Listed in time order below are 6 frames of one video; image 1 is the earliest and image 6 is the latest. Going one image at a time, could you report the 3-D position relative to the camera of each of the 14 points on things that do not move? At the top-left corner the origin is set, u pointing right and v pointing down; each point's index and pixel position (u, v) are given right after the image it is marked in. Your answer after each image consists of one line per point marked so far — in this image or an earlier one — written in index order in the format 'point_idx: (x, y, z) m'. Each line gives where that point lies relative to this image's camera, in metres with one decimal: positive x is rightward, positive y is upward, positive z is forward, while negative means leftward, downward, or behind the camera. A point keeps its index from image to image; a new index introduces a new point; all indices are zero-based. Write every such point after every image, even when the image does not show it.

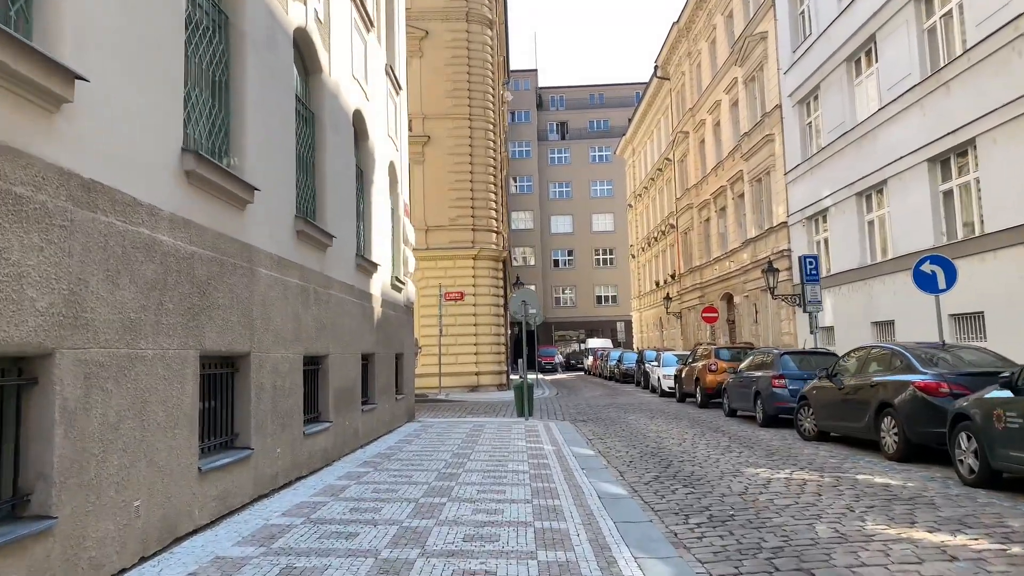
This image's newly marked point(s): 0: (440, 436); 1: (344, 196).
0: (-1.3, -2.6, +14.1) m
1: (-2.4, +1.3, +11.2) m
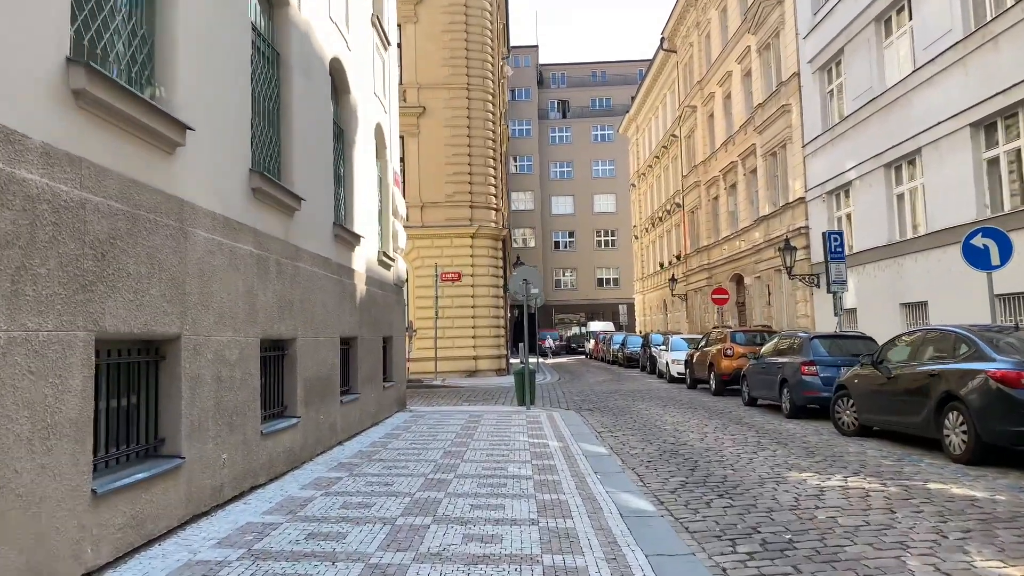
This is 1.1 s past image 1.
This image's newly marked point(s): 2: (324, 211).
0: (-1.3, -2.2, +12.6) m
1: (-2.4, +1.6, +9.7) m
2: (-2.3, +1.0, +9.8) m
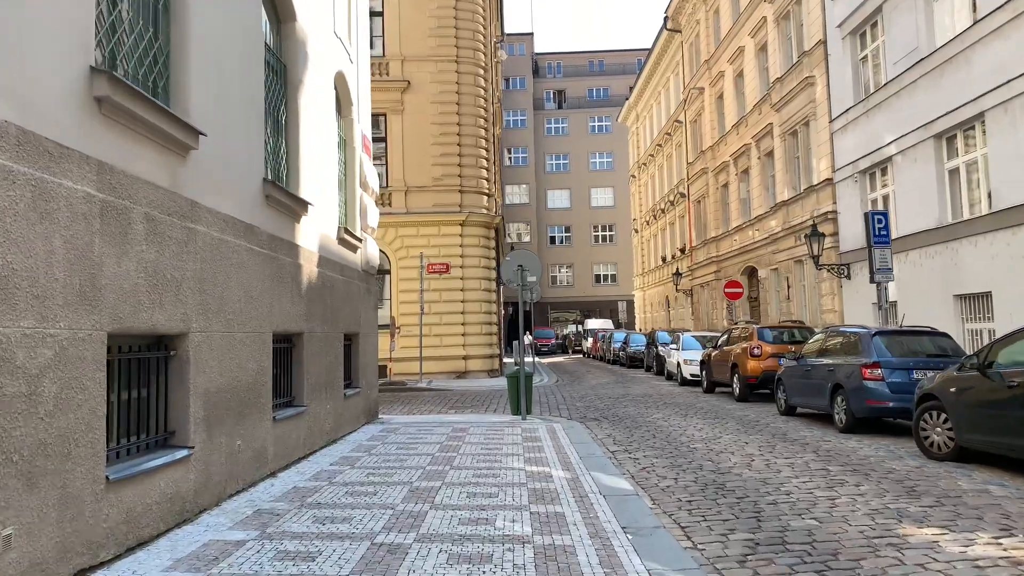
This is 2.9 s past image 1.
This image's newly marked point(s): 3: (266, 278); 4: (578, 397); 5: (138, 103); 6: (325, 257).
0: (-1.4, -2.0, +10.0) m
1: (-2.5, +1.9, +7.1) m
2: (-2.4, +1.2, +7.2) m
3: (-2.4, +0.1, +7.6) m
4: (+1.6, -2.6, +18.6) m
5: (-2.4, +1.2, +5.0) m
6: (-2.4, +0.4, +10.1) m
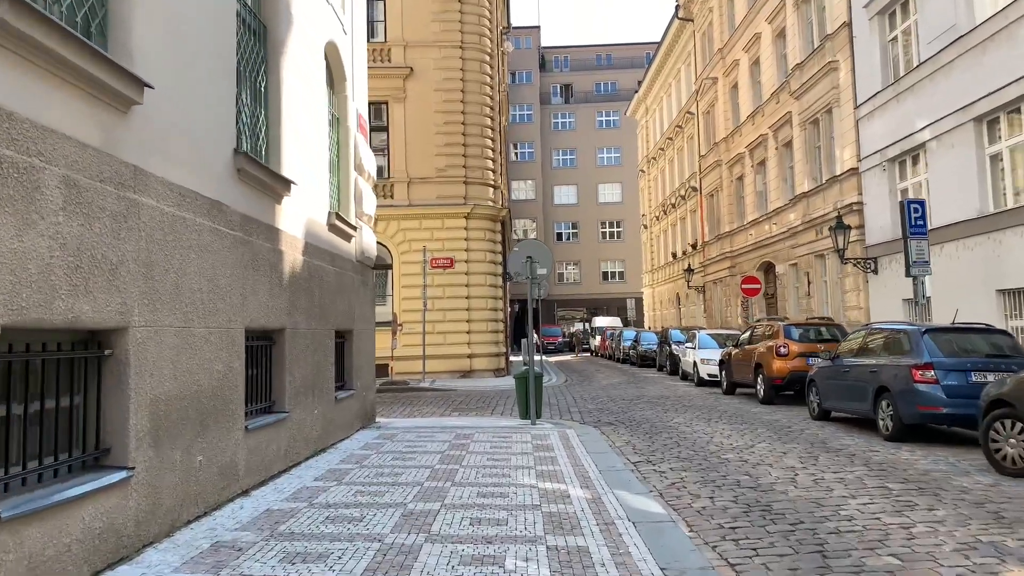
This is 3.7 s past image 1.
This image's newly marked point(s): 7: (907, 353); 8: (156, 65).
0: (-1.3, -1.9, +8.9) m
1: (-2.4, +2.0, +6.0) m
2: (-2.3, +1.3, +6.1) m
3: (-2.3, +0.2, +6.5) m
4: (+1.7, -2.4, +17.5) m
5: (-2.3, +1.3, +4.0) m
6: (-2.3, +0.5, +9.0) m
7: (+5.0, -0.8, +10.0) m
8: (-2.3, +1.5, +5.2) m
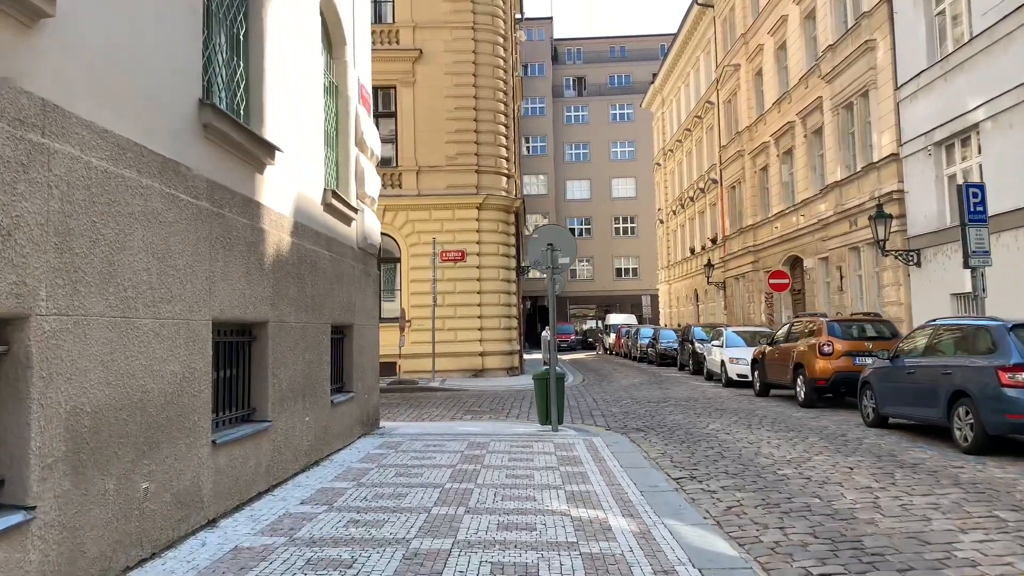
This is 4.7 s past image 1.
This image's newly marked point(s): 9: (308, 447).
0: (-1.0, -1.8, +7.7) m
1: (-2.2, +2.1, +4.7) m
2: (-2.1, +1.4, +4.9) m
3: (-2.1, +0.3, +5.3) m
4: (+2.1, -2.3, +16.2) m
5: (-2.1, +1.4, +2.7) m
6: (-2.0, +0.6, +7.8) m
7: (+5.2, -0.7, +8.7) m
8: (-2.2, +1.6, +4.0) m
9: (-2.0, -1.5, +7.7) m
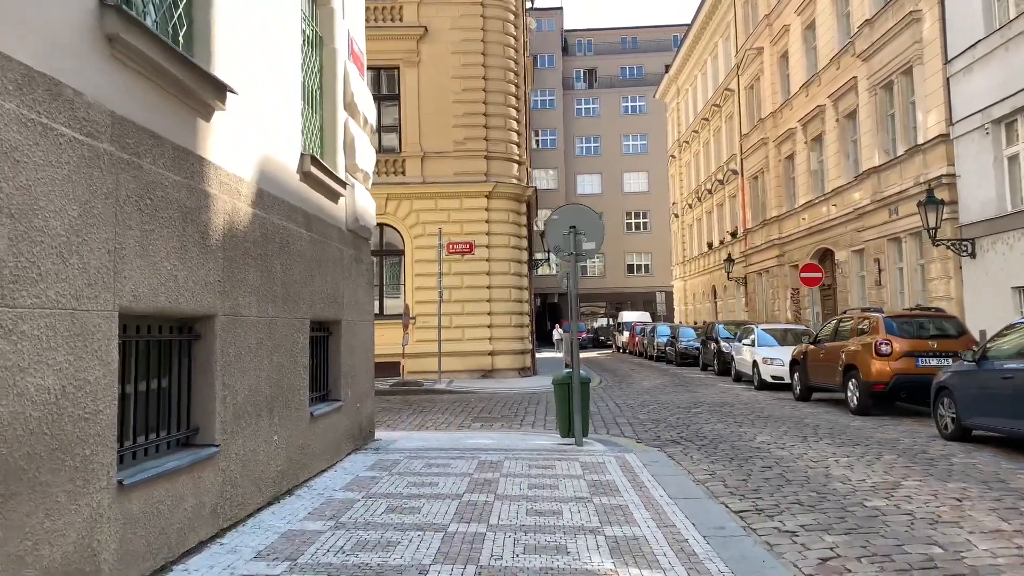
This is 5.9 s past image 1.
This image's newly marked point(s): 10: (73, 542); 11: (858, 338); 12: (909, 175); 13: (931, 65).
0: (-0.9, -1.7, +6.1) m
1: (-2.0, +2.2, +3.2) m
2: (-2.0, +1.5, +3.3) m
3: (-1.9, +0.4, +3.7) m
4: (+2.3, -2.2, +14.6) m
5: (-2.0, +1.5, +1.1) m
6: (-1.9, +0.7, +6.2) m
7: (+5.4, -0.6, +7.1) m
8: (-2.0, +1.7, +2.4) m
9: (-1.8, -1.4, +6.1) m
10: (-1.9, -1.1, +3.5) m
11: (+5.6, -0.8, +12.8) m
12: (+9.7, +2.7, +19.4) m
13: (+9.7, +5.1, +18.3) m
